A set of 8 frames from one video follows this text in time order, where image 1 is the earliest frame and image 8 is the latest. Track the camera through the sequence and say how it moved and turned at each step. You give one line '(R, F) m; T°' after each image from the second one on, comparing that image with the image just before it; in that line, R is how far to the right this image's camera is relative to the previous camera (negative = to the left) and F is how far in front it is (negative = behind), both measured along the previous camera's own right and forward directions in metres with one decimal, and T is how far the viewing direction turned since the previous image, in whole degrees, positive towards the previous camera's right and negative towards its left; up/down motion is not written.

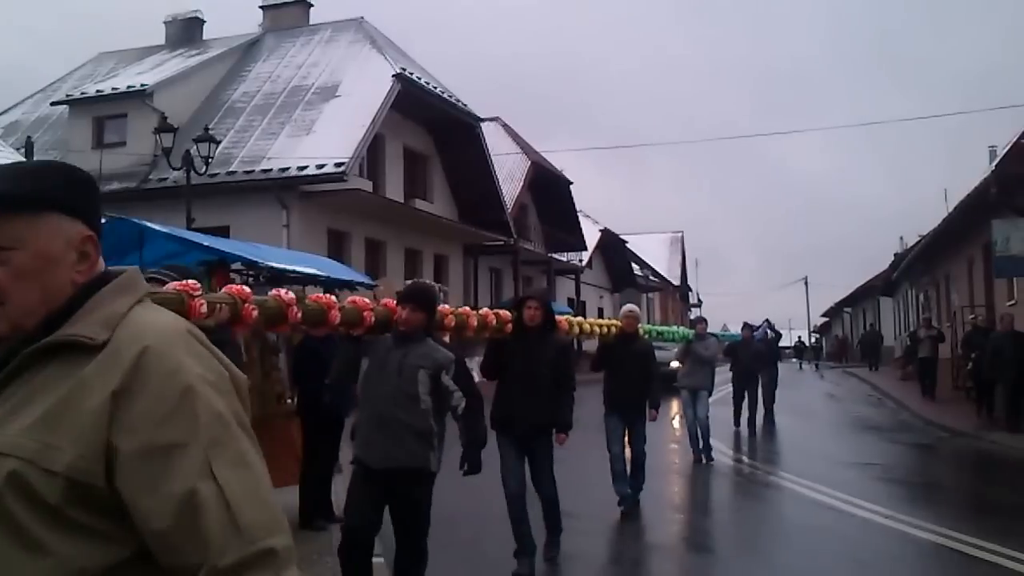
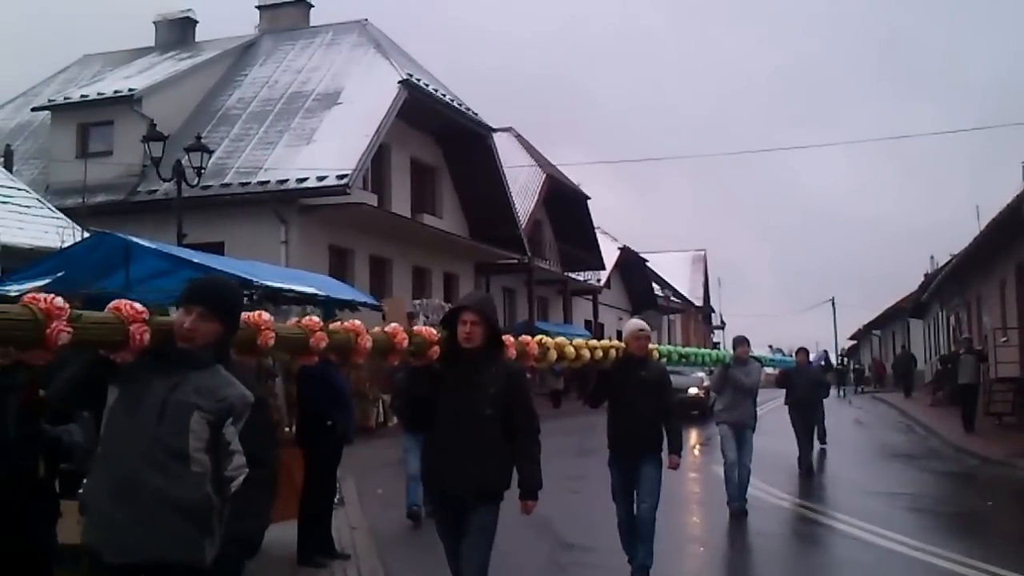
(+0.1, +1.4) m; -1°
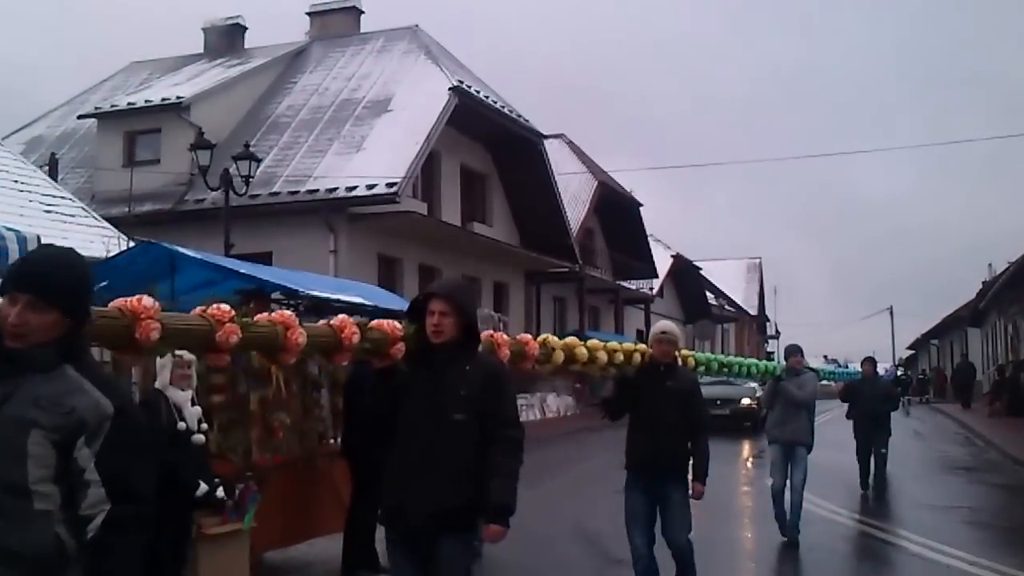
(0.0, +0.4) m; -3°
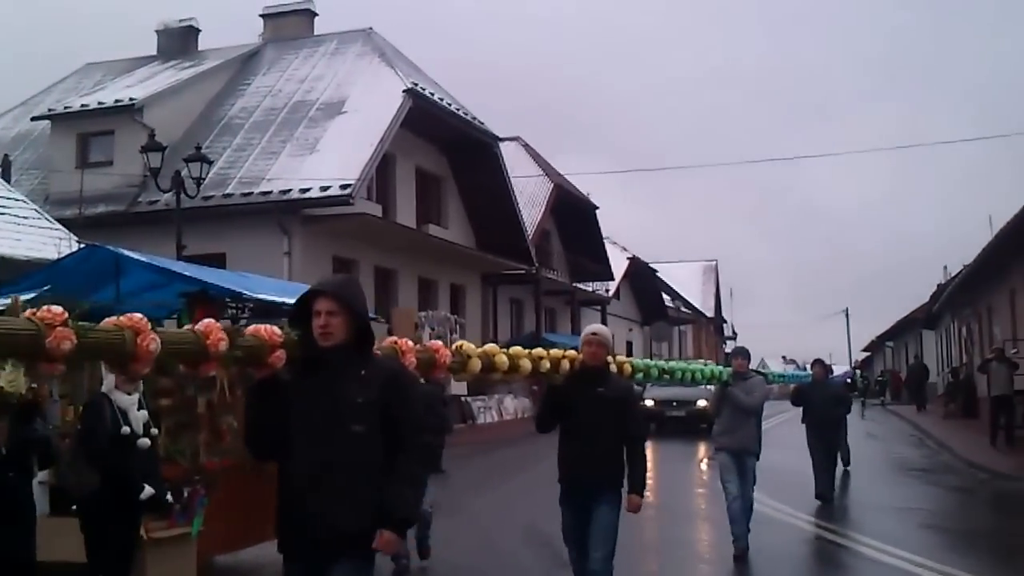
(+0.2, -0.1) m; +2°
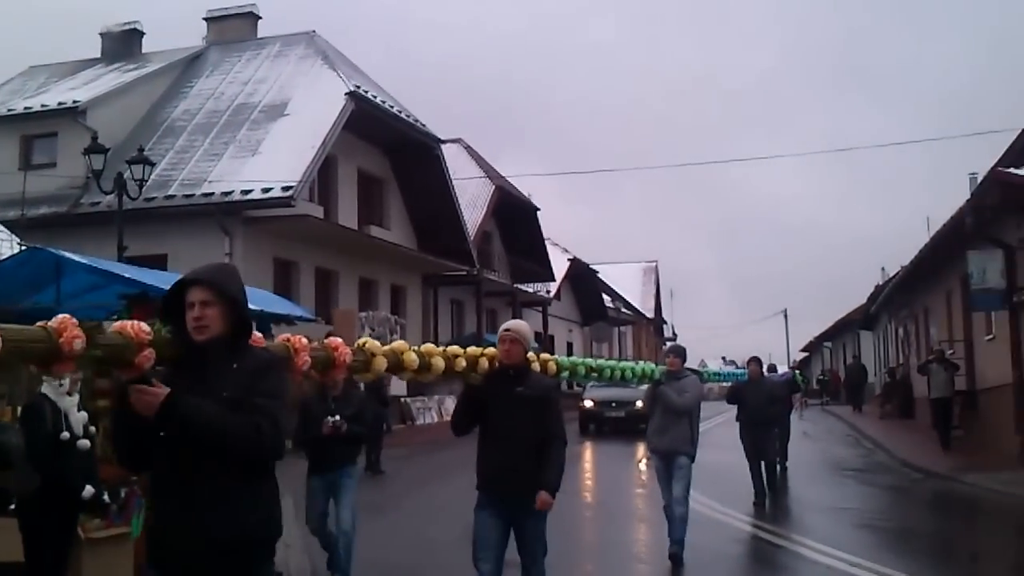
(+0.1, -0.3) m; +3°
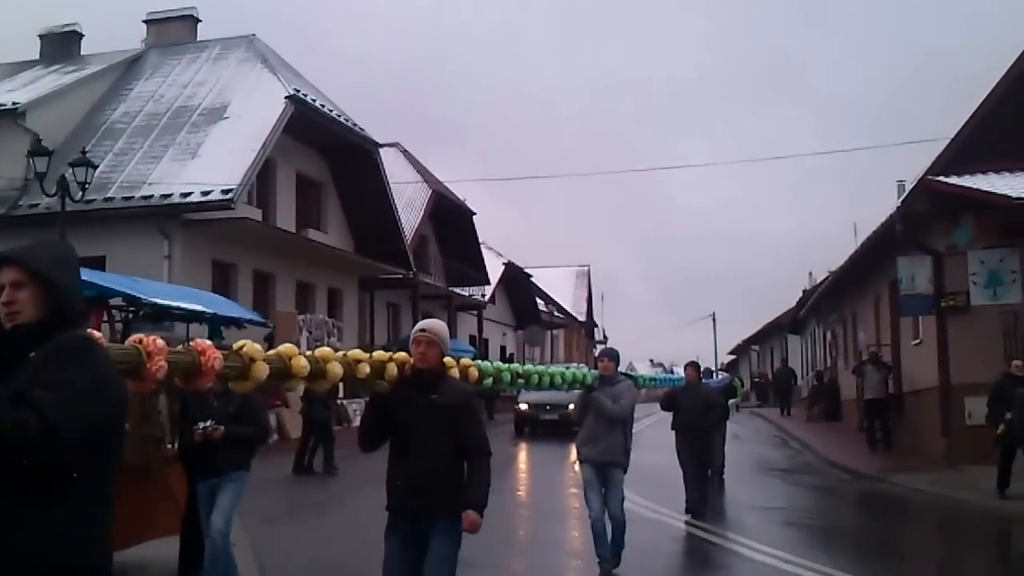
(-0.2, -0.3) m; +4°
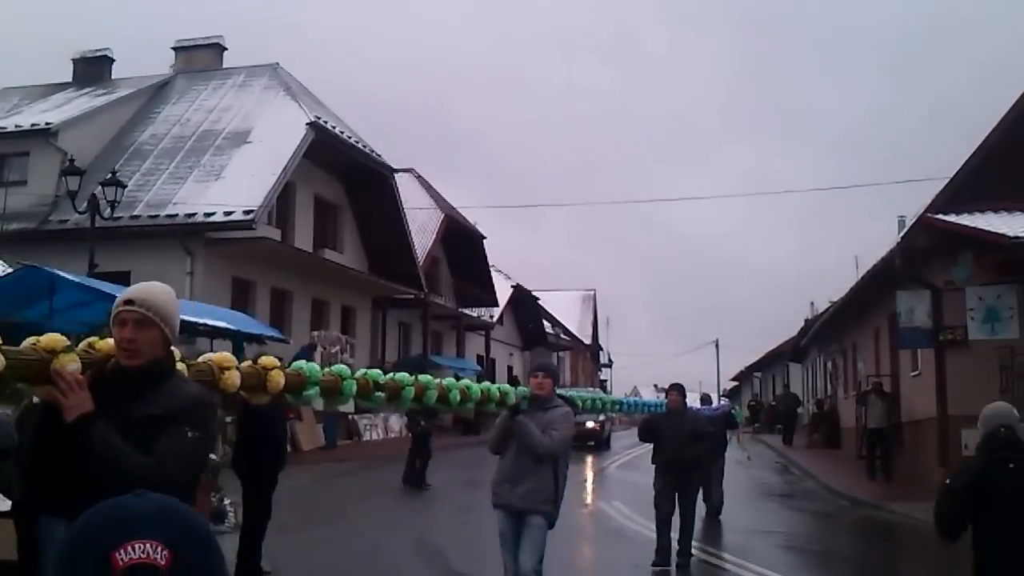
(+0.1, -0.9) m; -1°
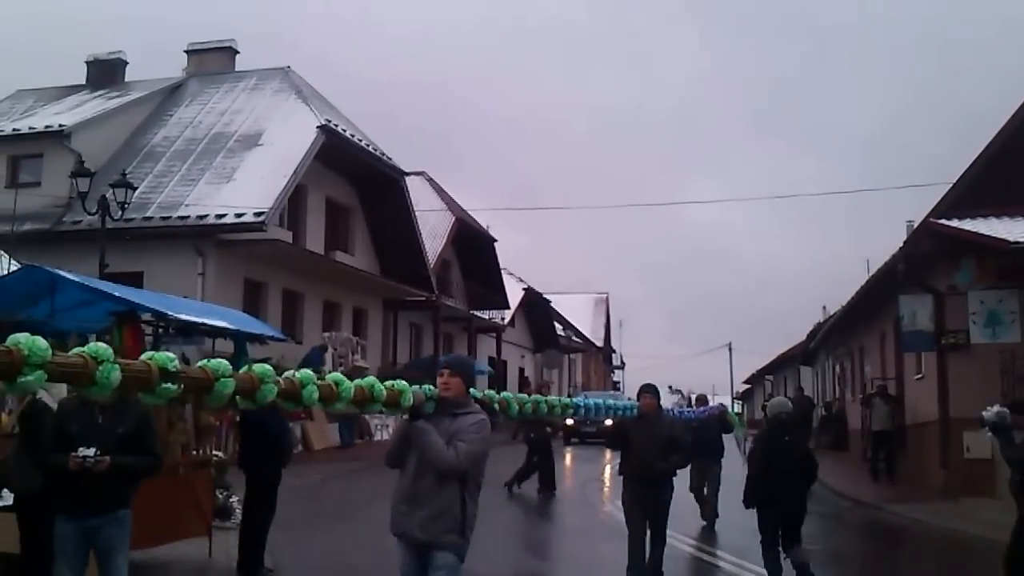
(+0.2, -0.1) m; -1°
